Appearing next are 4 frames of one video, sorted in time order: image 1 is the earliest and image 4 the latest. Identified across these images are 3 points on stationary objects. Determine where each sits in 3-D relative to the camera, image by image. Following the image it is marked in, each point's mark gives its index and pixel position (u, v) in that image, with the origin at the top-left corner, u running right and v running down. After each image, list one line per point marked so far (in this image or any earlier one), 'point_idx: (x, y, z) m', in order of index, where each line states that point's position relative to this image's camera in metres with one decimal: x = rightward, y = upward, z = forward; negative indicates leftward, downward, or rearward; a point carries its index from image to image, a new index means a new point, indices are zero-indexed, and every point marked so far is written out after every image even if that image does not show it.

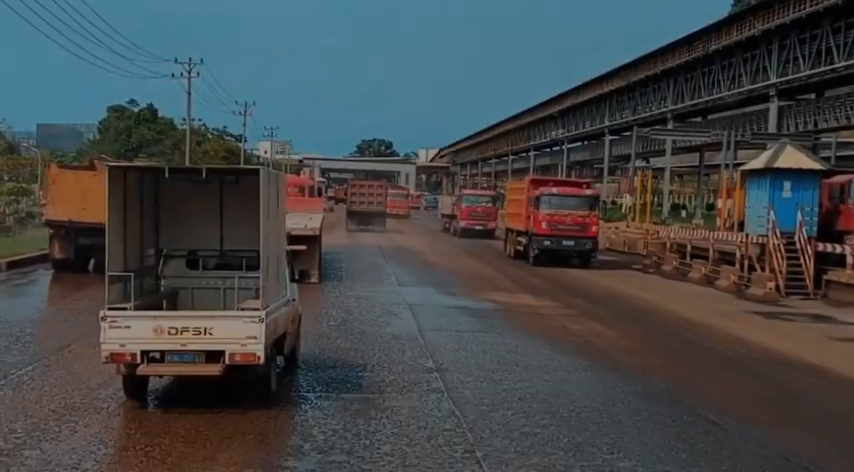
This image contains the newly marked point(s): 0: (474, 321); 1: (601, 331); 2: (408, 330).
0: (+0.8, -1.4, +15.7) m
1: (+2.8, -1.5, +15.5) m
2: (-0.3, -1.4, +14.2) m
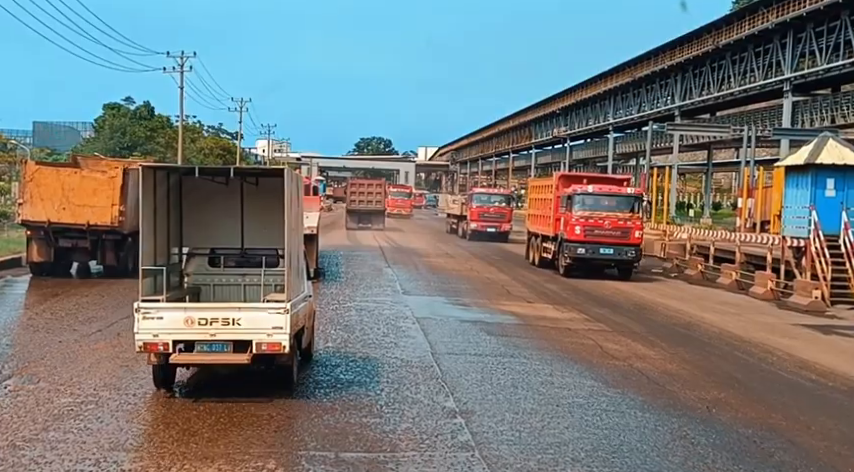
0: (+1.0, -1.5, +13.5) m
1: (+3.0, -1.6, +13.3) m
2: (-0.1, -1.5, +12.1) m
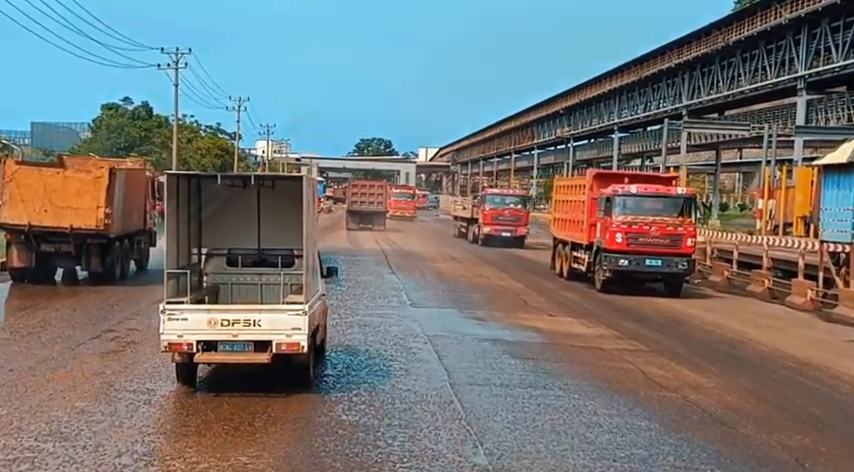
0: (+1.2, -1.6, +11.7) m
1: (+3.2, -1.7, +11.5) m
2: (+0.1, -1.6, +10.2) m
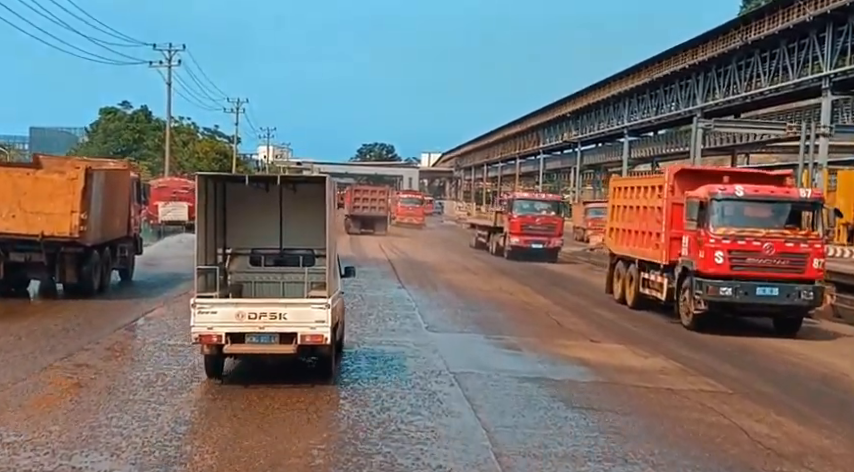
0: (+1.5, -1.7, +8.8) m
1: (+3.5, -1.8, +8.6) m
2: (+0.4, -1.7, +7.4) m
